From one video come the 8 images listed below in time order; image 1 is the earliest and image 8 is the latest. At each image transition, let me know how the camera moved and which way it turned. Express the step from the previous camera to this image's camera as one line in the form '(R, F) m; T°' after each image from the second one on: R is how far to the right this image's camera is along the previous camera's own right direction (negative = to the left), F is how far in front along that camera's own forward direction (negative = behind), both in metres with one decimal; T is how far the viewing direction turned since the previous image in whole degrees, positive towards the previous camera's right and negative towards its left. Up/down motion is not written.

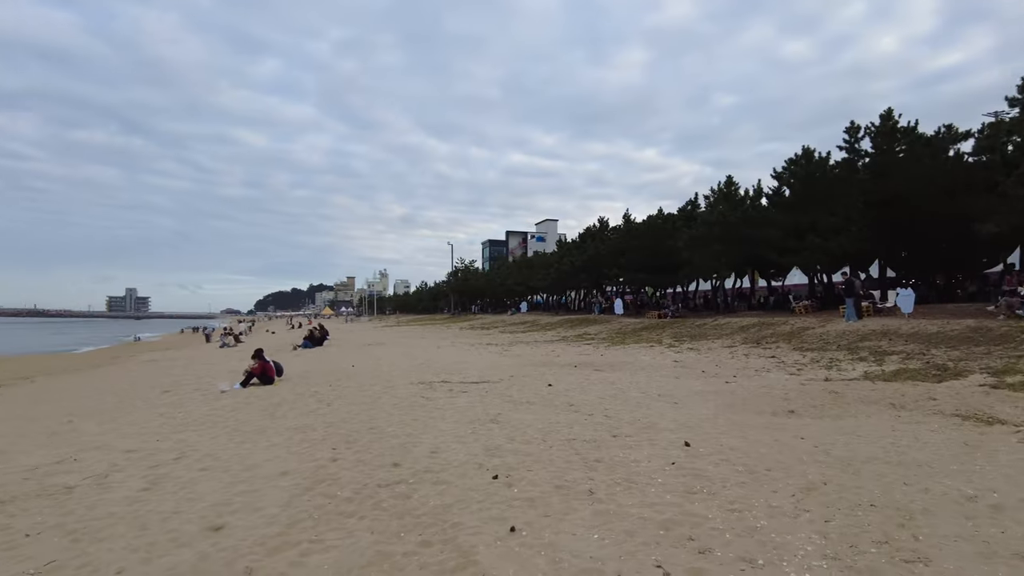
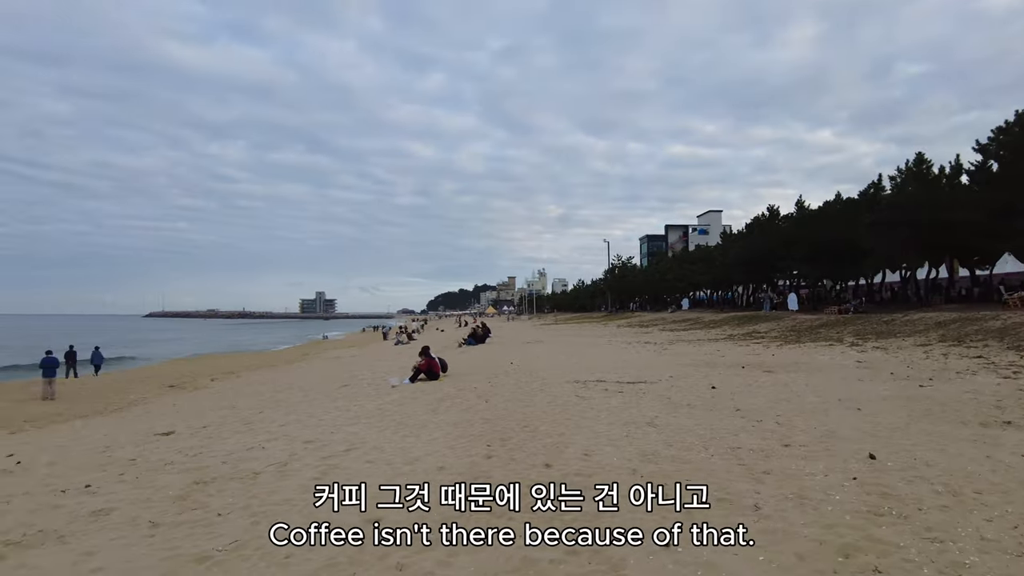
(+0.1, +0.1) m; -15°
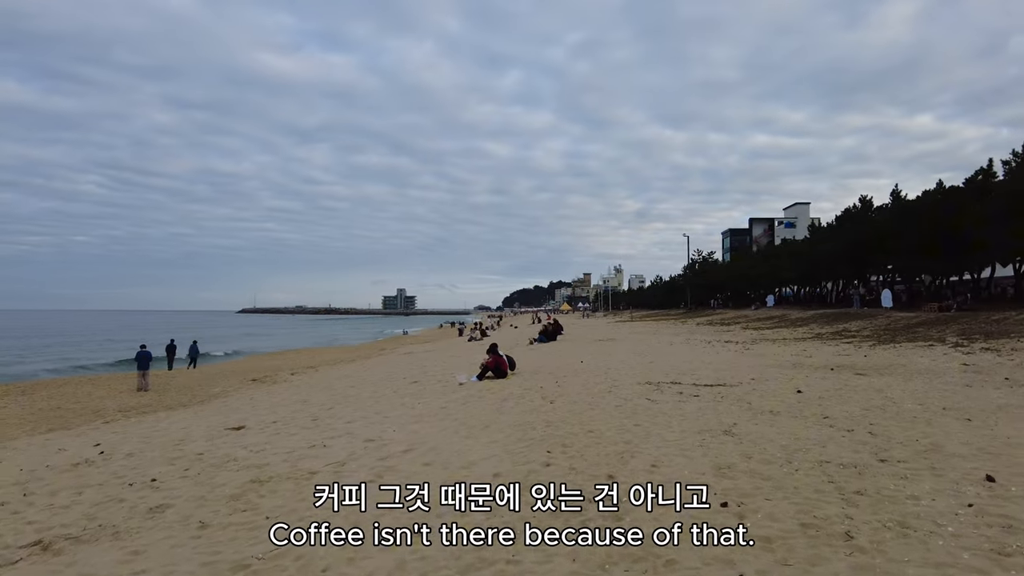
(+0.2, +0.5) m; -8°
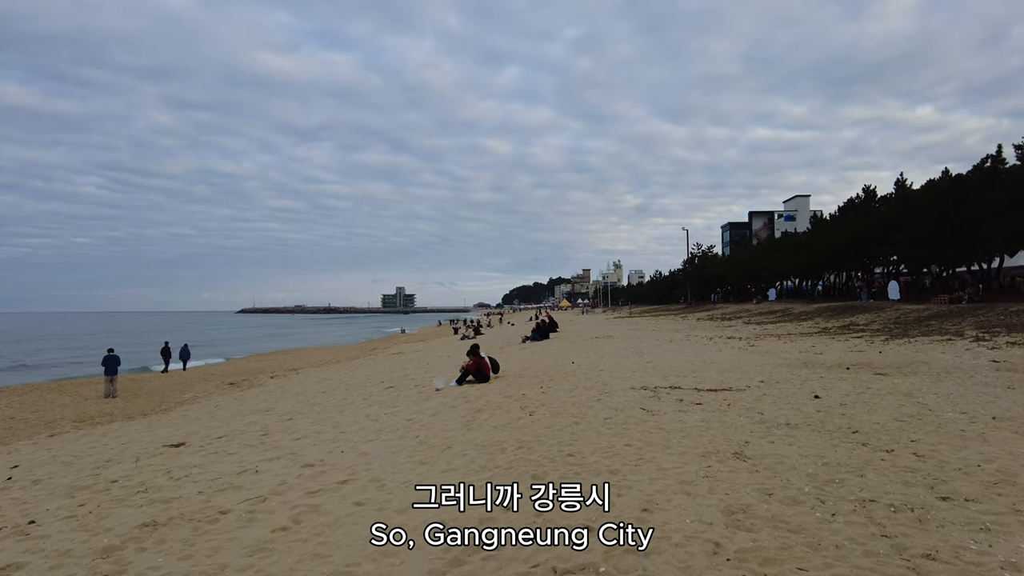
(+0.5, +1.5) m; 0°
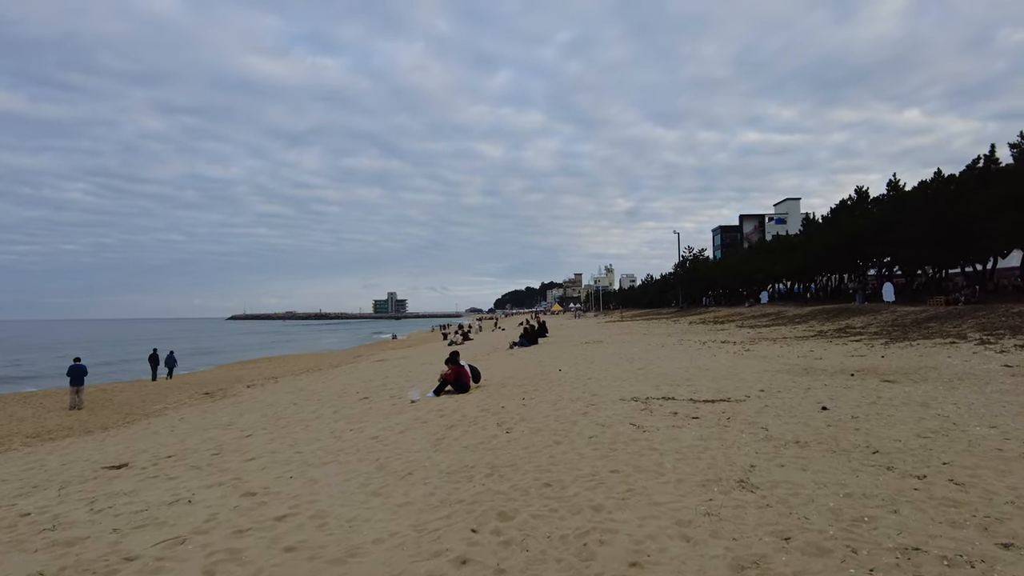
(+0.3, +1.0) m; +1°
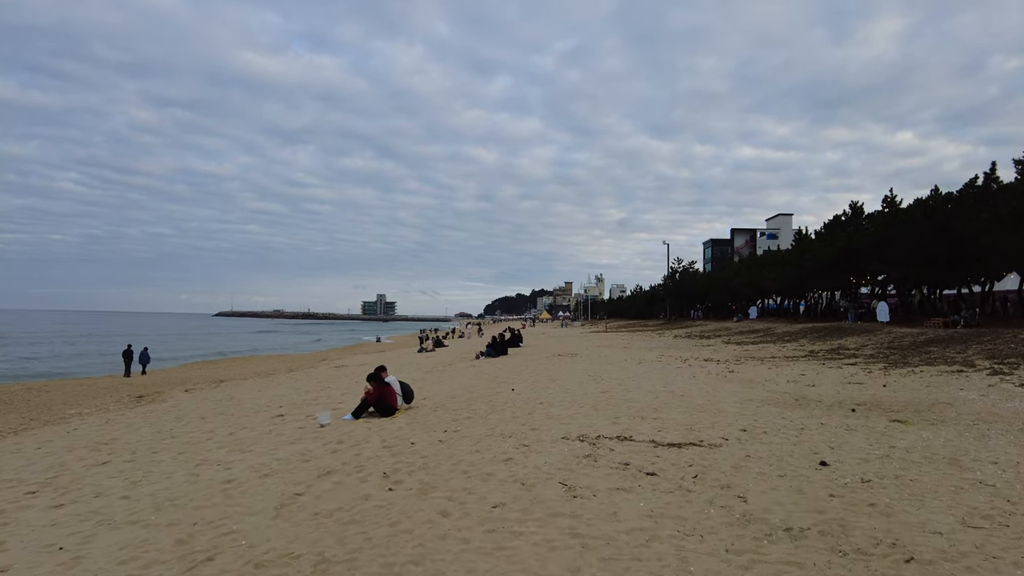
(+1.1, +2.3) m; +1°
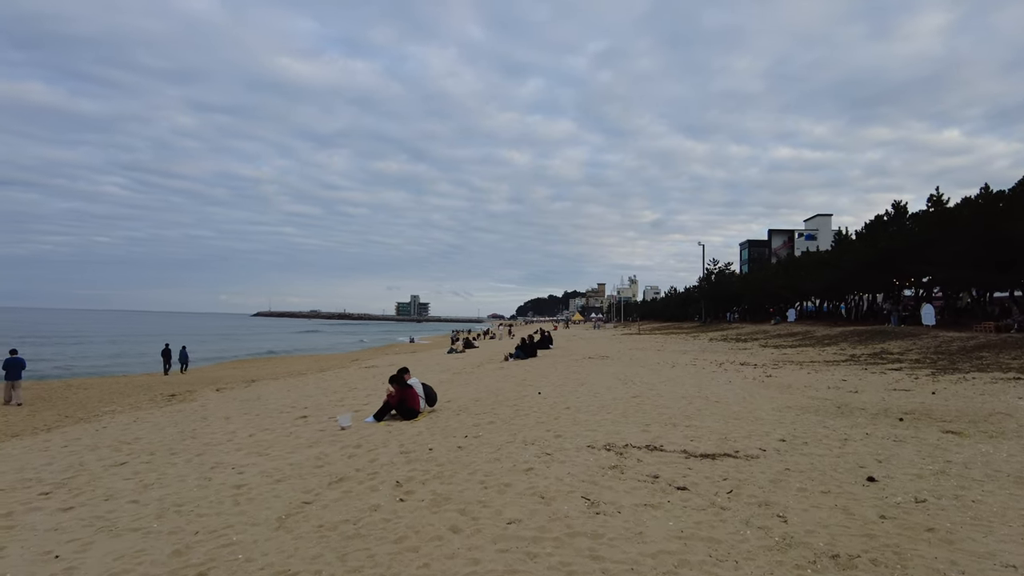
(+0.1, +0.4) m; -3°
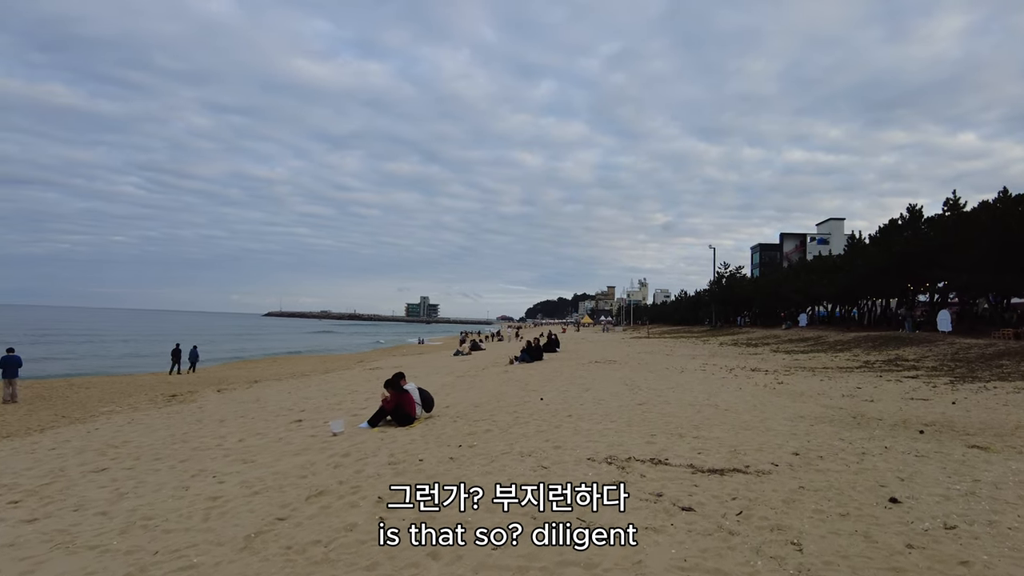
(+0.2, +0.5) m; -1°
